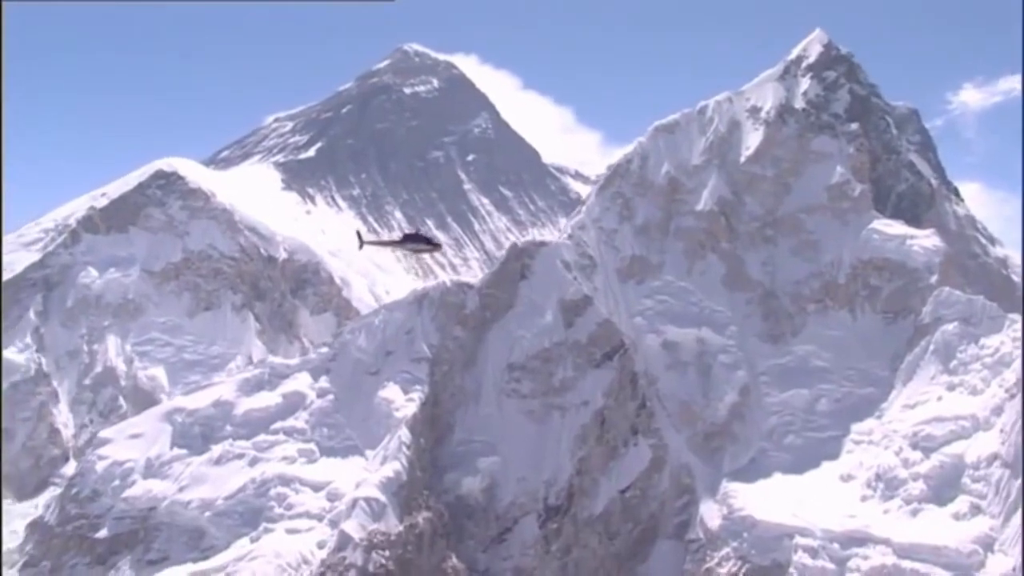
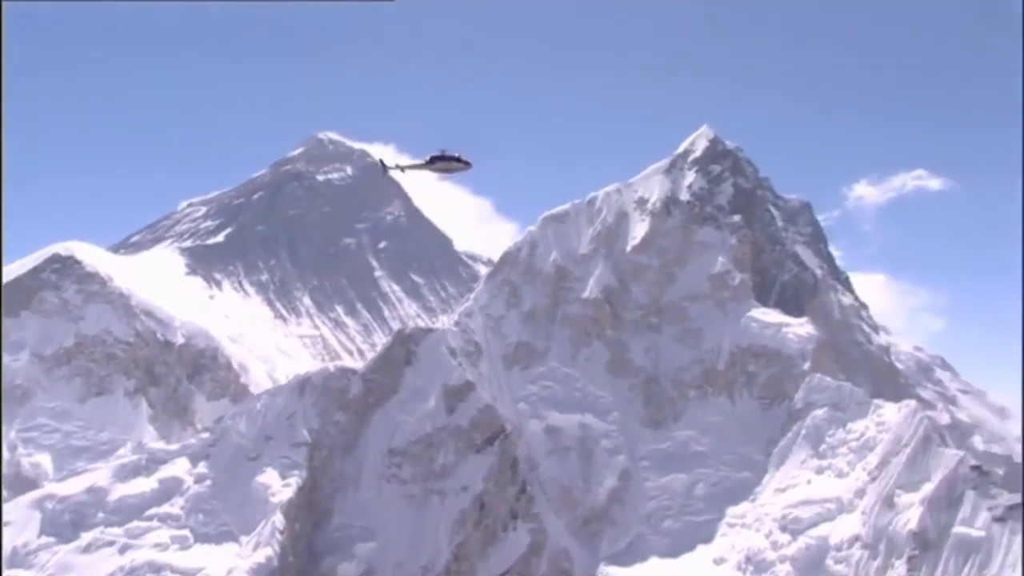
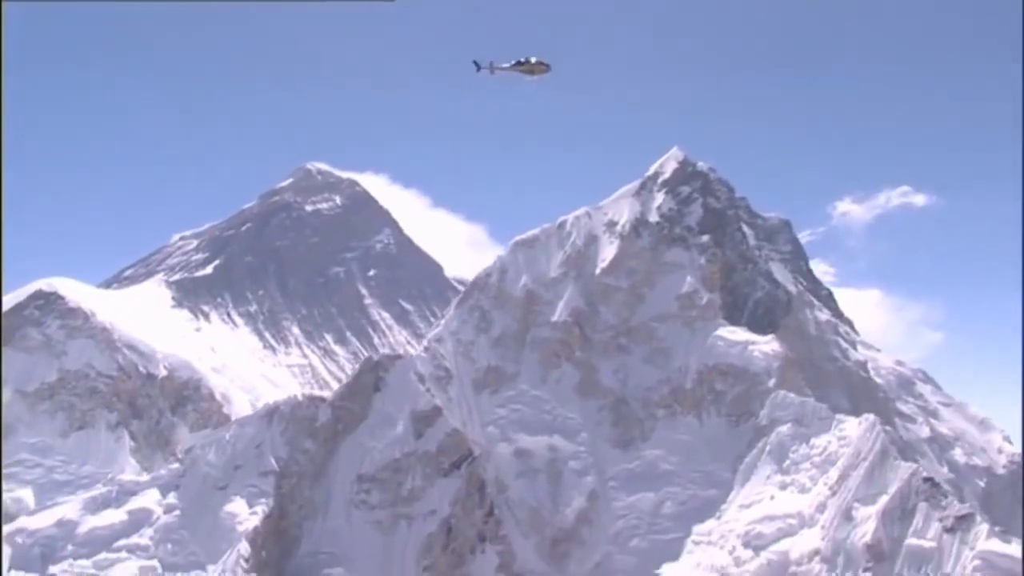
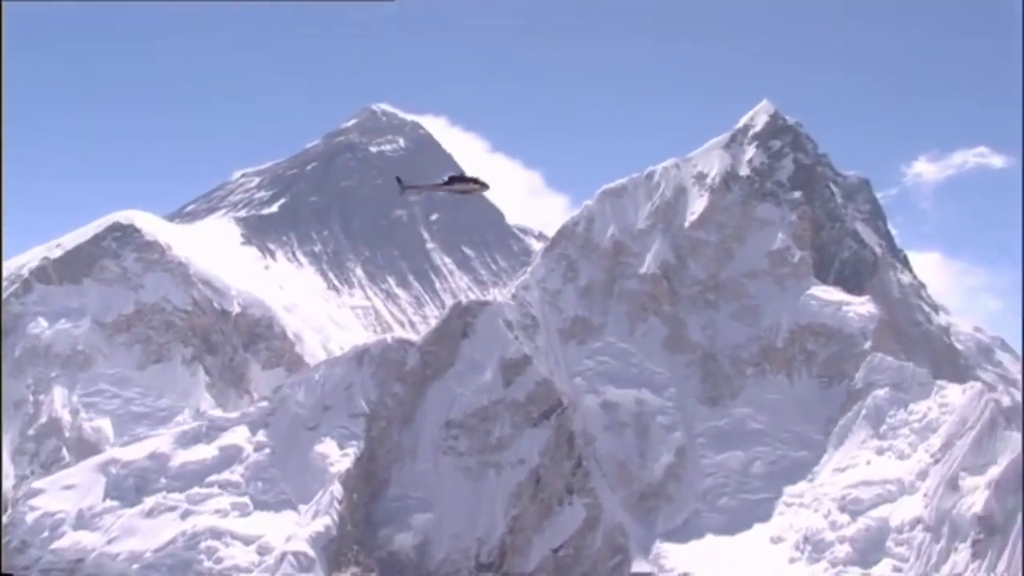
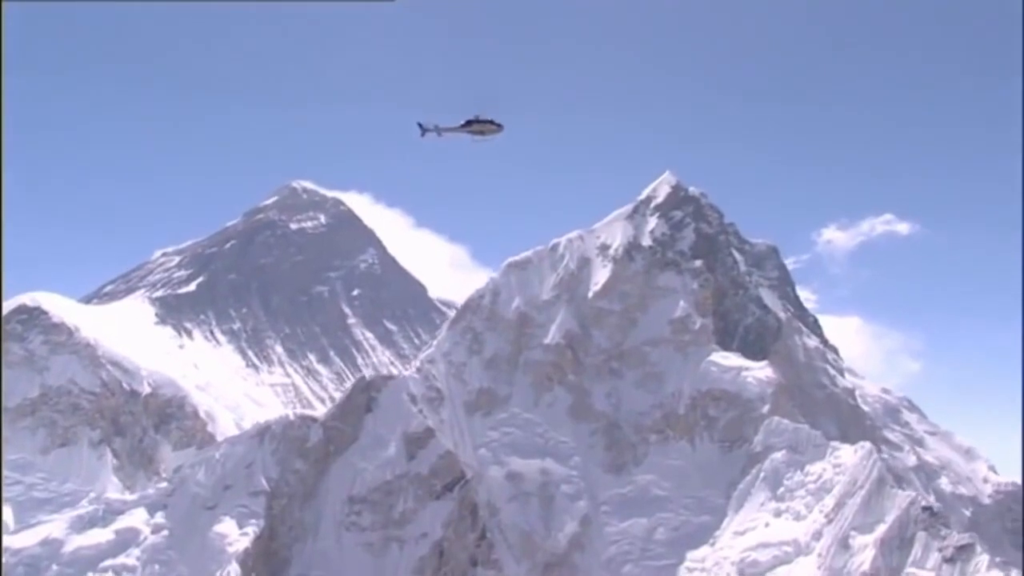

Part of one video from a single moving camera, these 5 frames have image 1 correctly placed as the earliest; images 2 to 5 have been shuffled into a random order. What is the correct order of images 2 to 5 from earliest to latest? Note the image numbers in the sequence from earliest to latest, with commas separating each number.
4, 2, 5, 3
